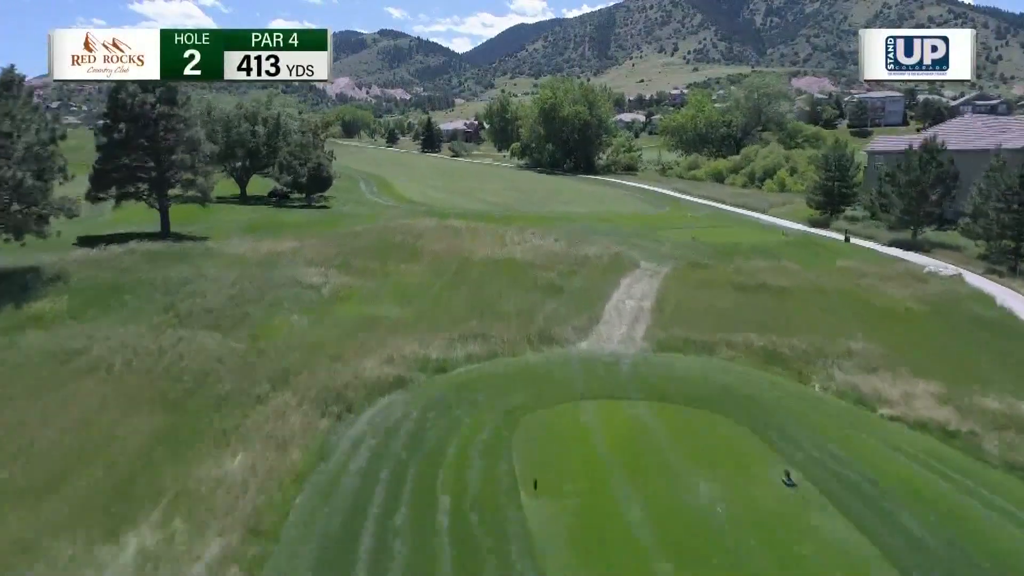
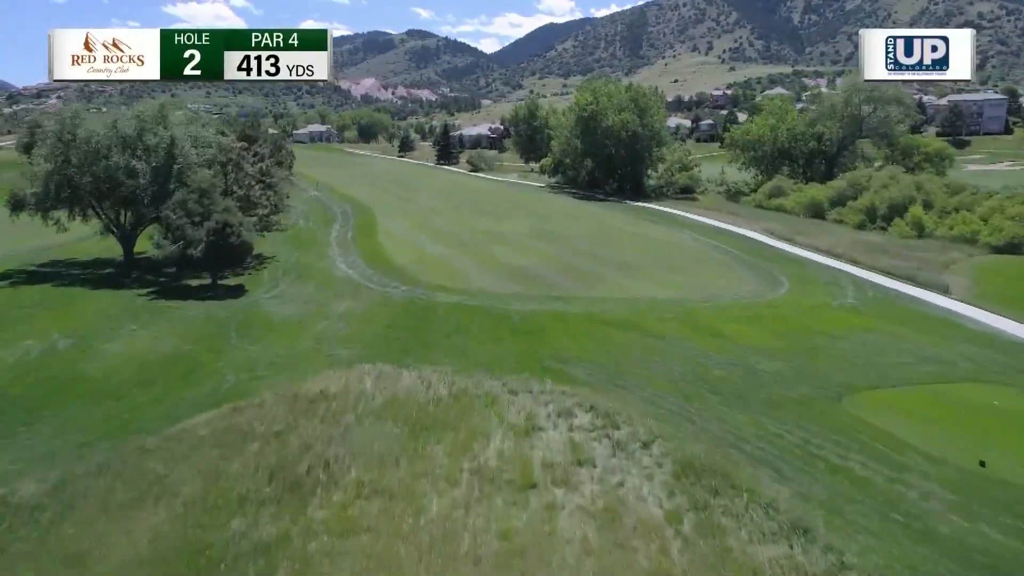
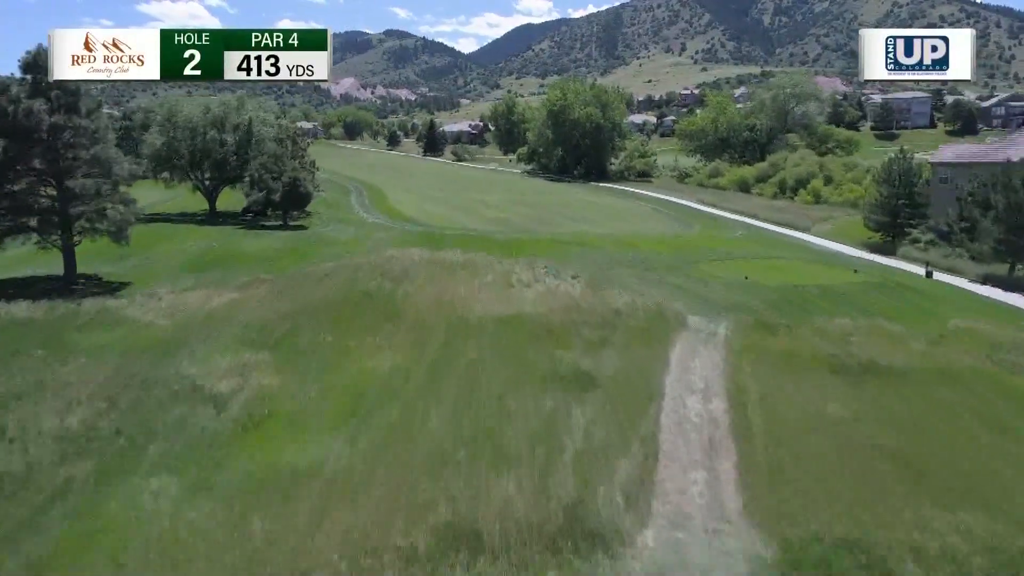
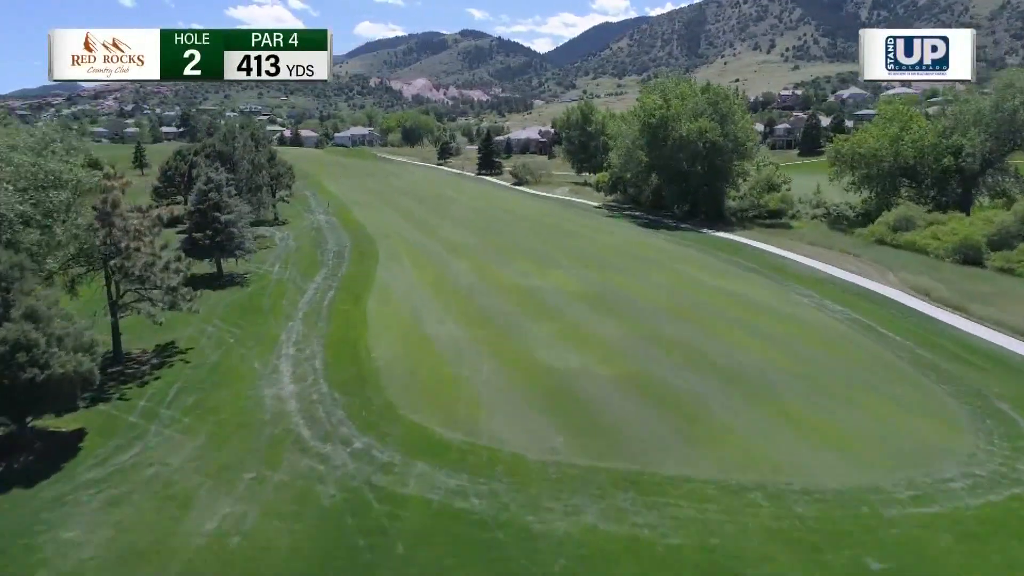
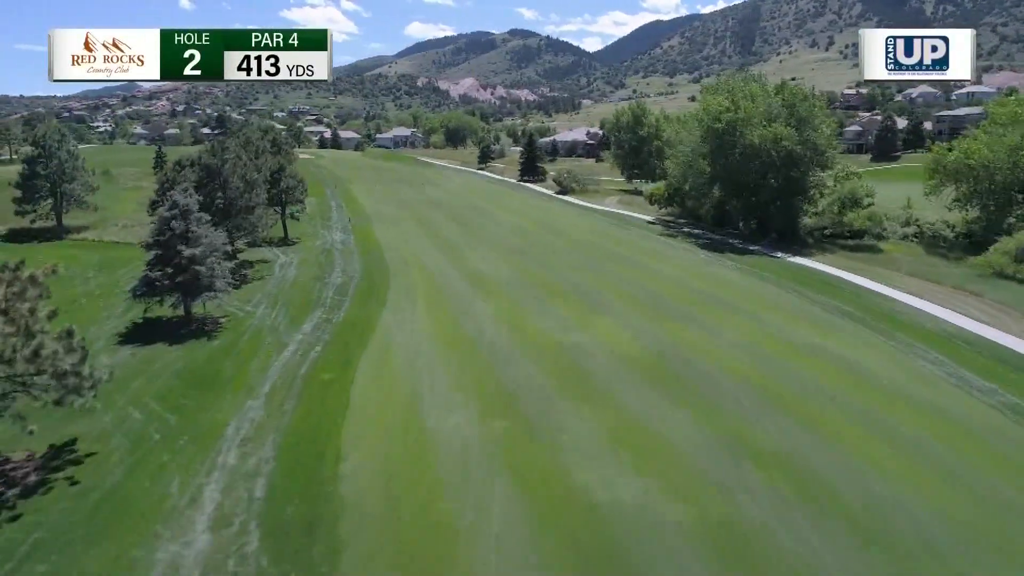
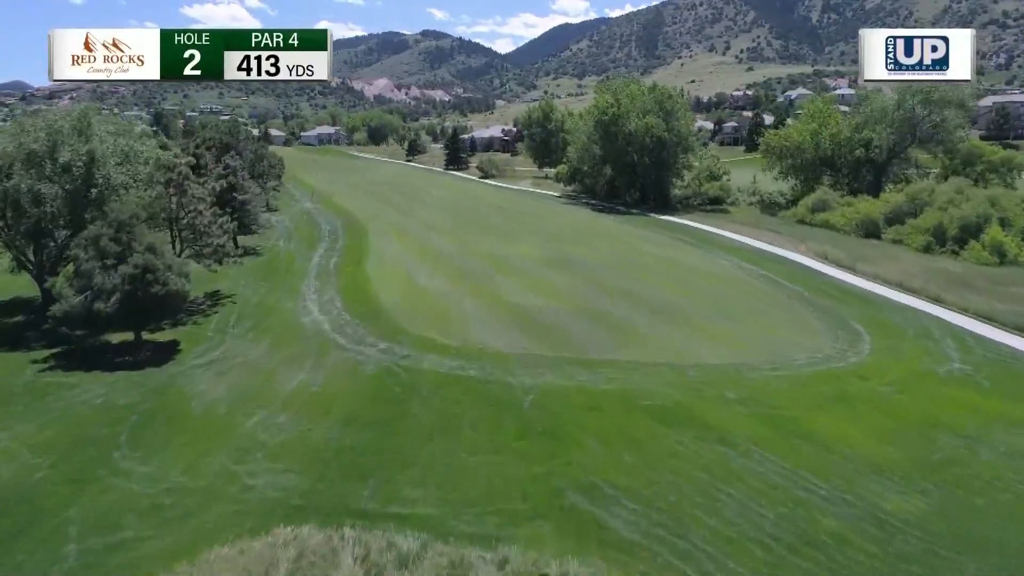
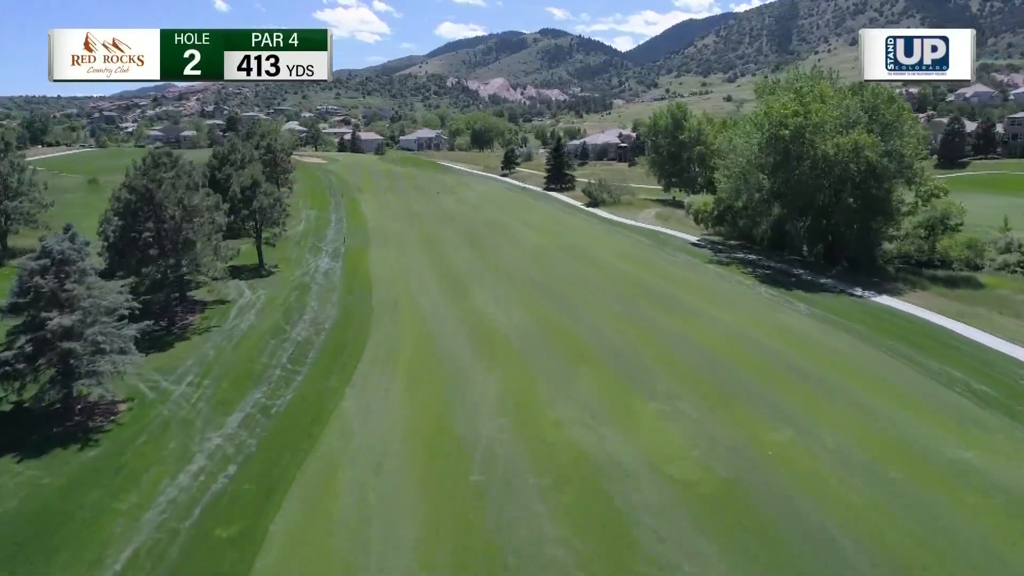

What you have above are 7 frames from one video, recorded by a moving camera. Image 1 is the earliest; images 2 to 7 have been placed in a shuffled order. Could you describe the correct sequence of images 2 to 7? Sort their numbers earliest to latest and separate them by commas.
3, 2, 6, 4, 5, 7
